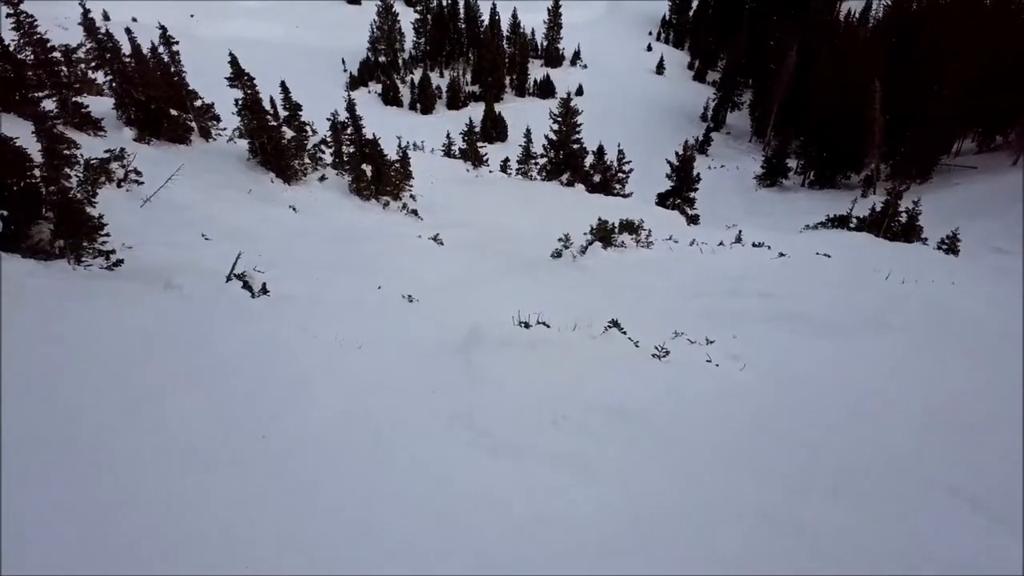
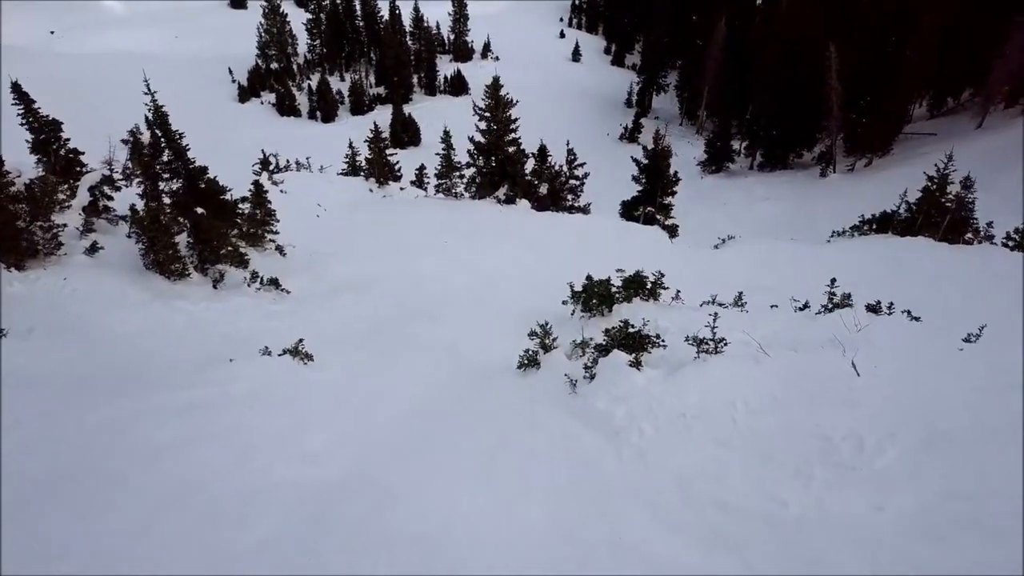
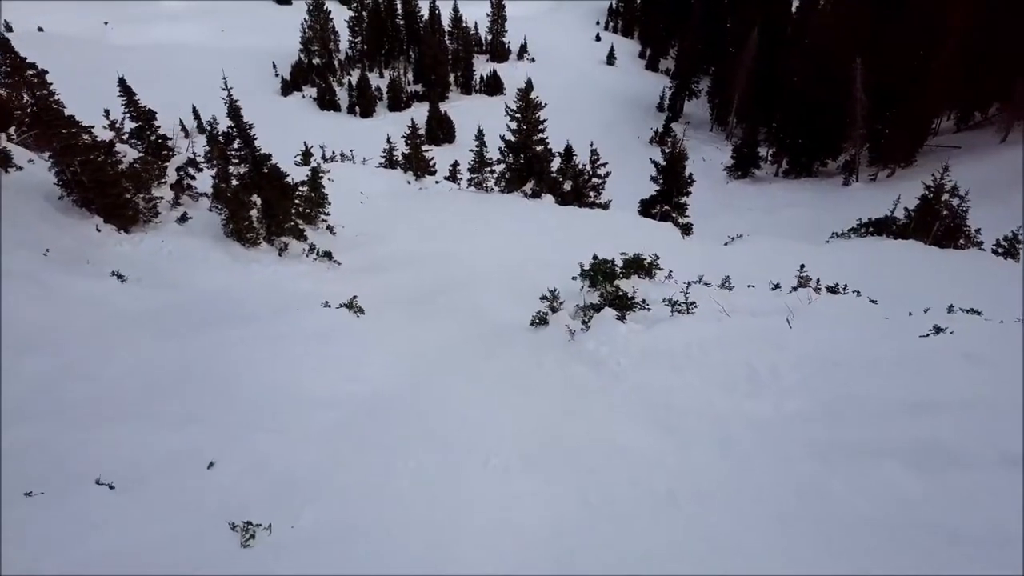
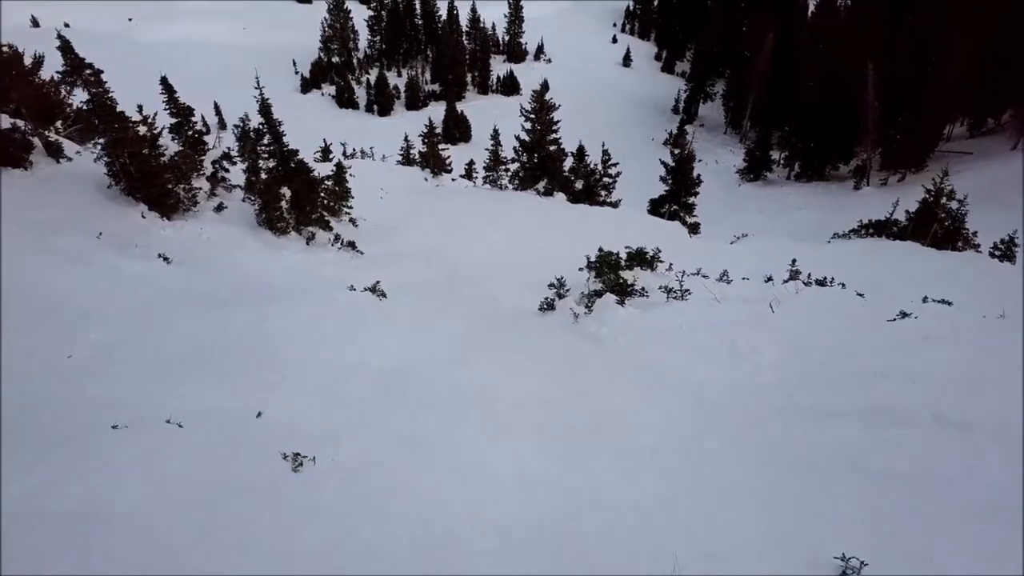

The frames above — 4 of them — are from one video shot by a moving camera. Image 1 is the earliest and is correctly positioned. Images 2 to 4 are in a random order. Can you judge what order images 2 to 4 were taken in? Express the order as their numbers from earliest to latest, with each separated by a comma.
4, 3, 2
